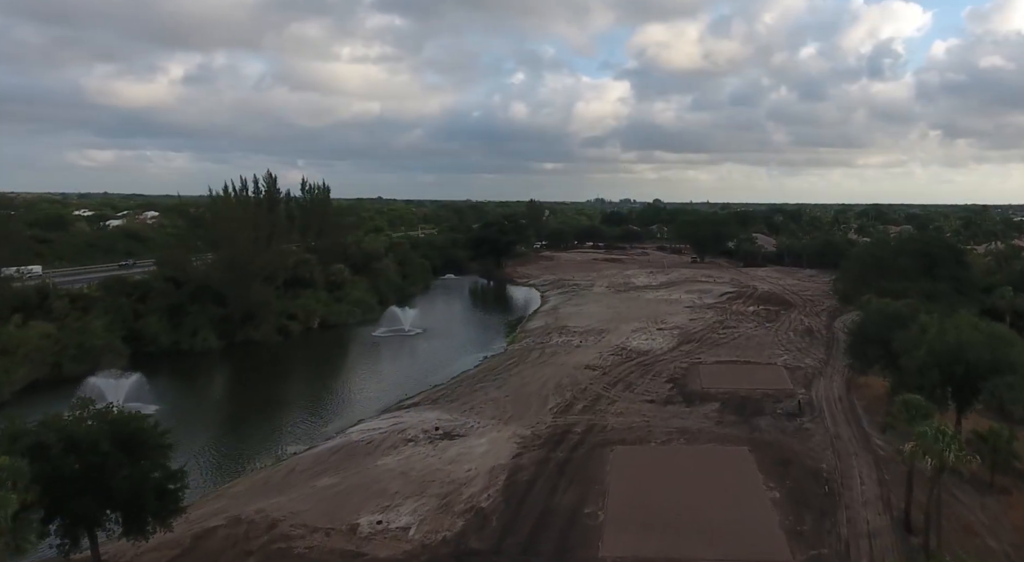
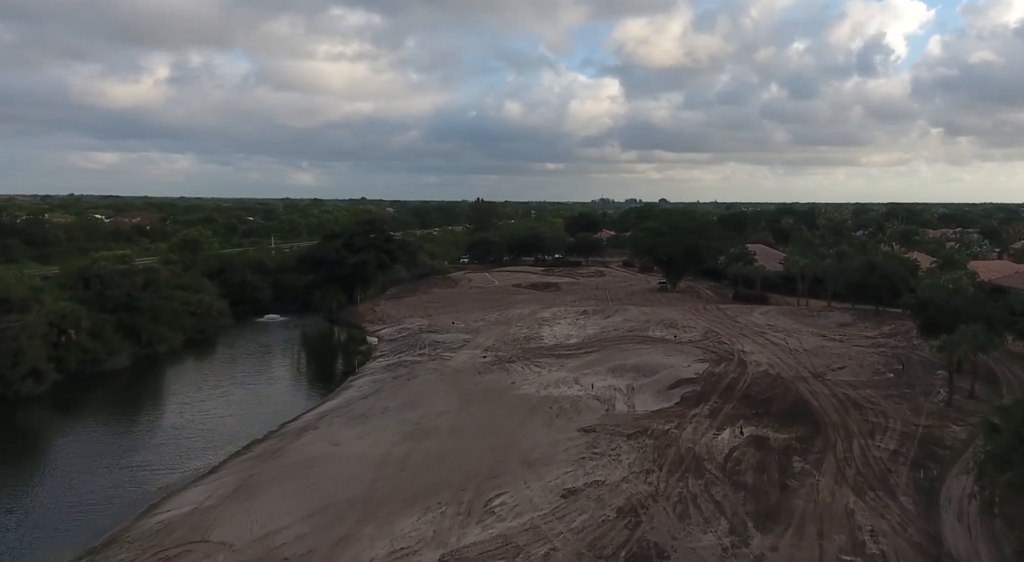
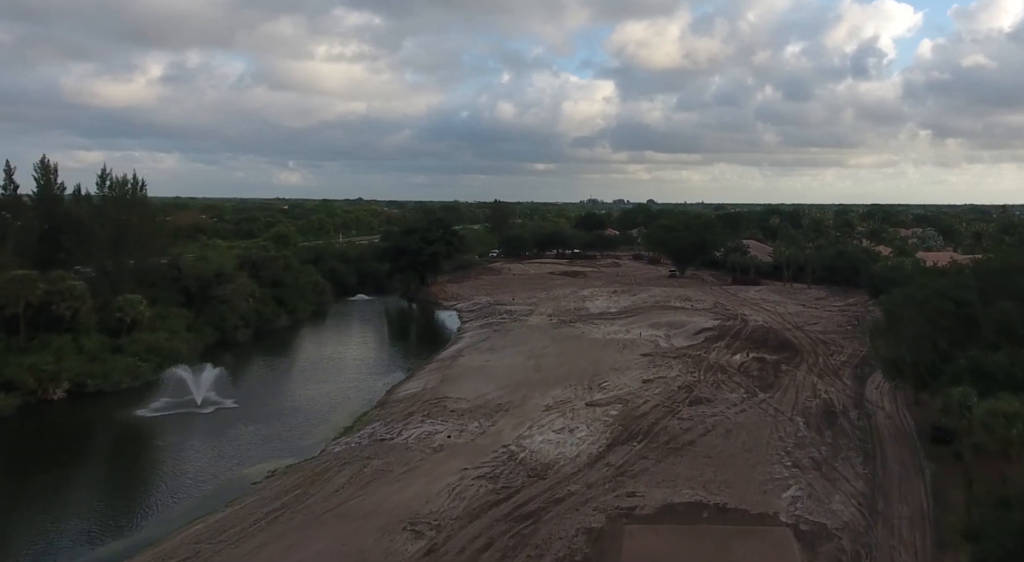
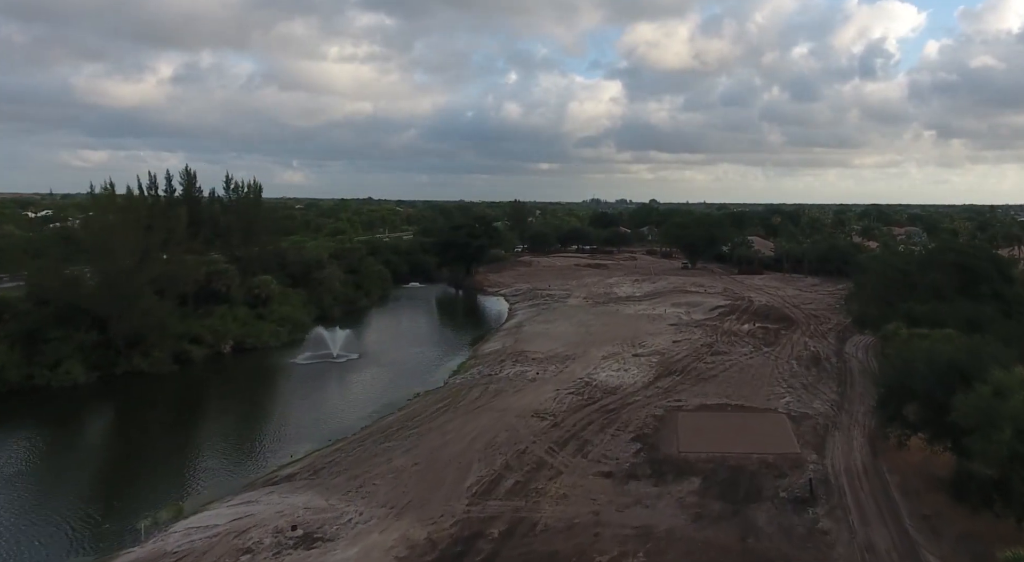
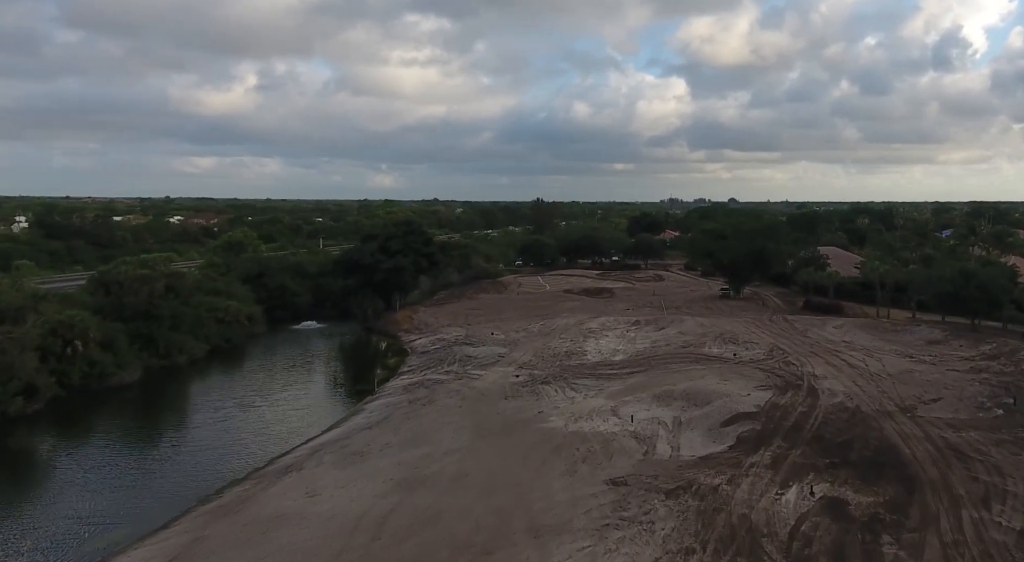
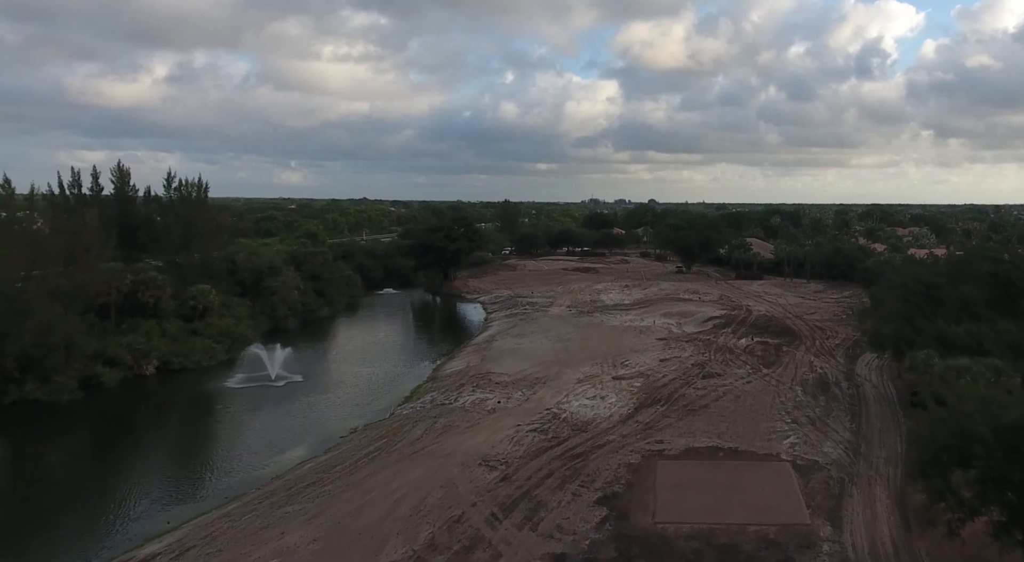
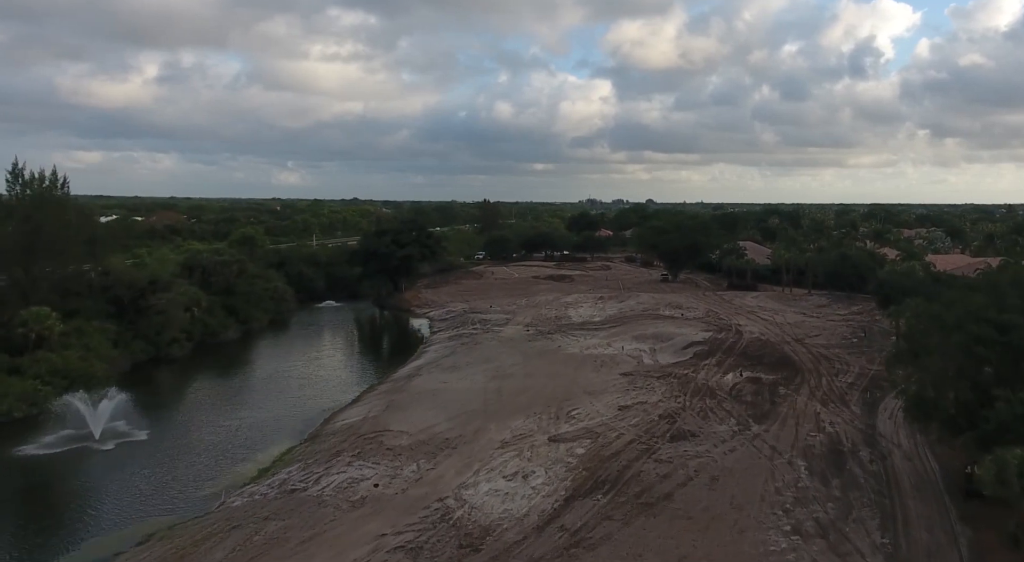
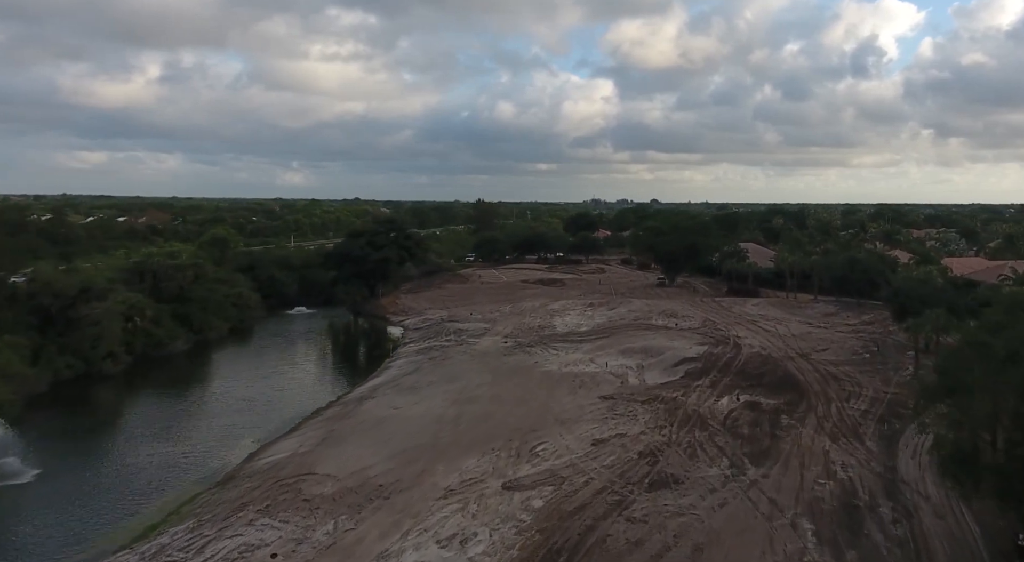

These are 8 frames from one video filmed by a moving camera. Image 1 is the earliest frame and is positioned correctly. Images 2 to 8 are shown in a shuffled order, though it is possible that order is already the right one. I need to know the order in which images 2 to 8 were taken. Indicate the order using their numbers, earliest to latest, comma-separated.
4, 6, 3, 7, 8, 2, 5
